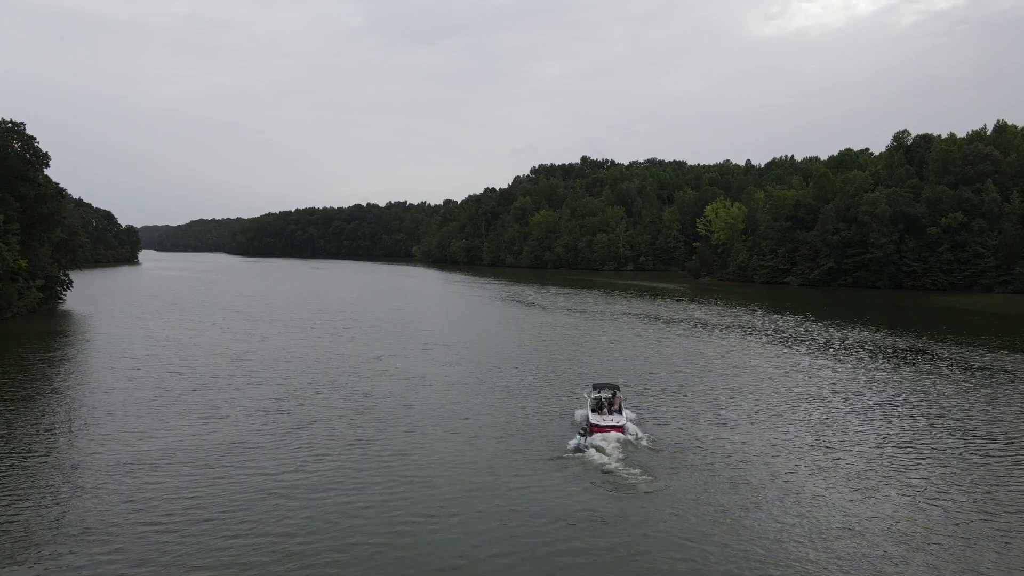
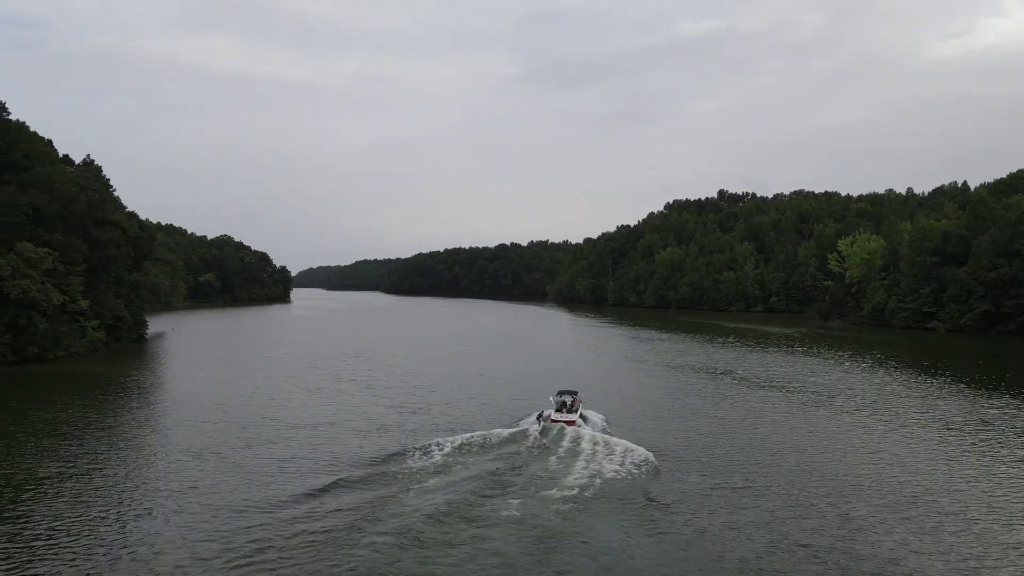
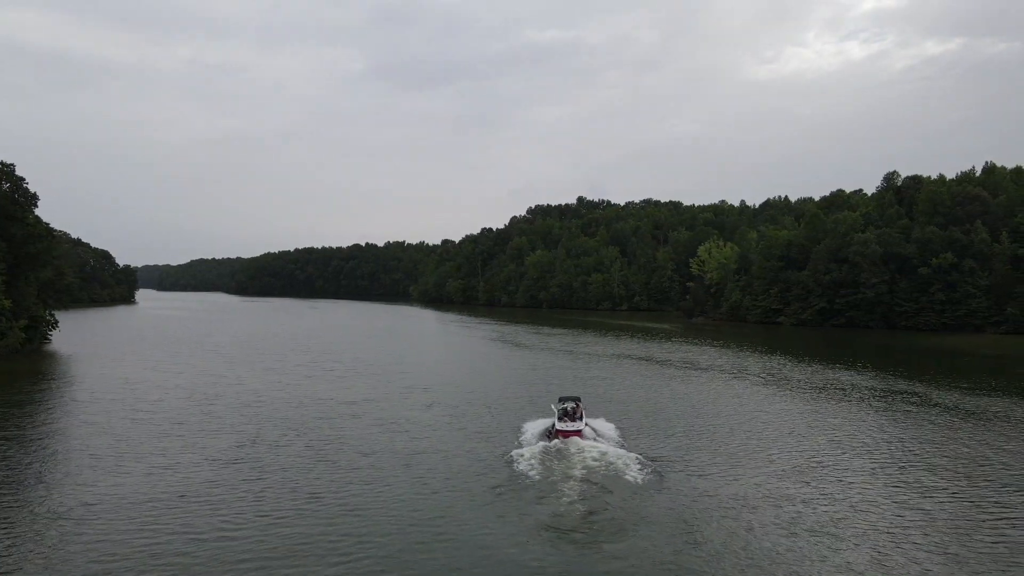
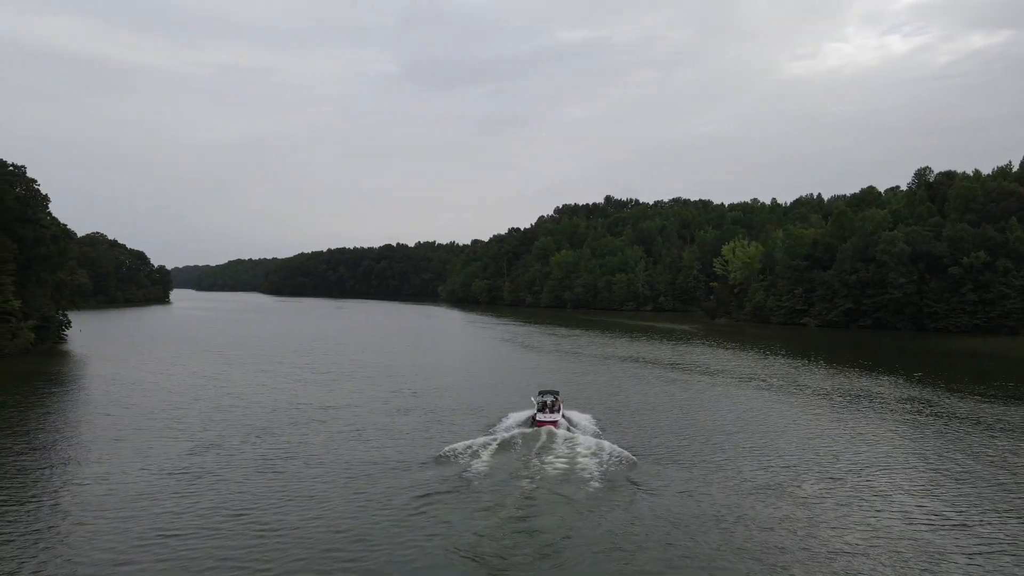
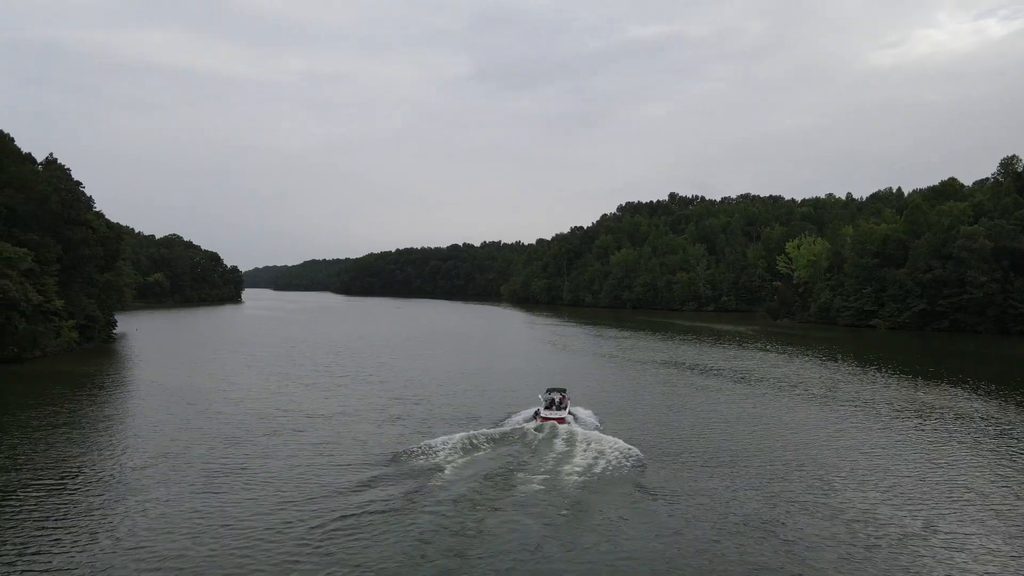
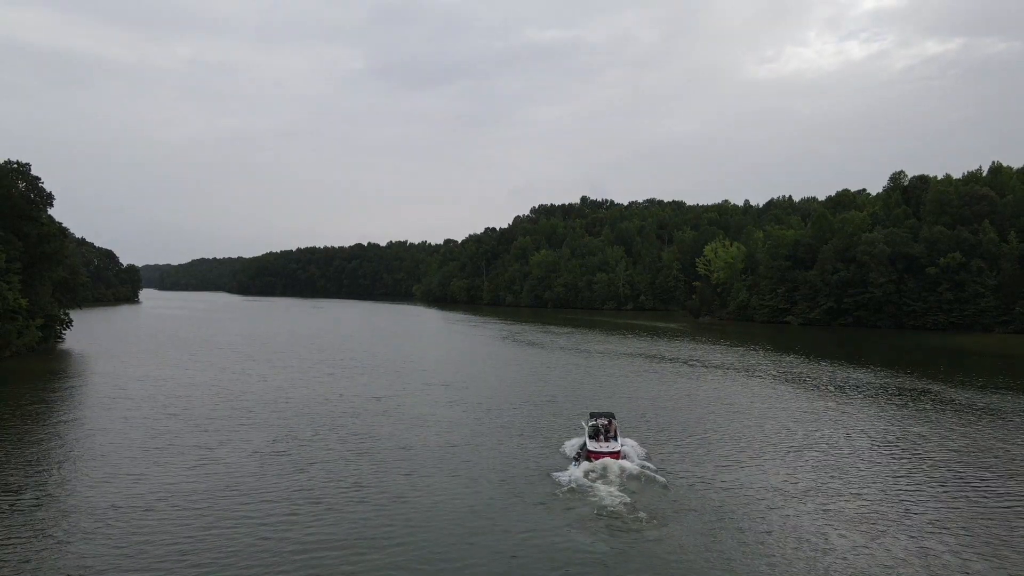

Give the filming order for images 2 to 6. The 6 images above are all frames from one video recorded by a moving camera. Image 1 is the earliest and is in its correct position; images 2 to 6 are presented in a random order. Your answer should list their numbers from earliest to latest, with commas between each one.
6, 3, 4, 5, 2
